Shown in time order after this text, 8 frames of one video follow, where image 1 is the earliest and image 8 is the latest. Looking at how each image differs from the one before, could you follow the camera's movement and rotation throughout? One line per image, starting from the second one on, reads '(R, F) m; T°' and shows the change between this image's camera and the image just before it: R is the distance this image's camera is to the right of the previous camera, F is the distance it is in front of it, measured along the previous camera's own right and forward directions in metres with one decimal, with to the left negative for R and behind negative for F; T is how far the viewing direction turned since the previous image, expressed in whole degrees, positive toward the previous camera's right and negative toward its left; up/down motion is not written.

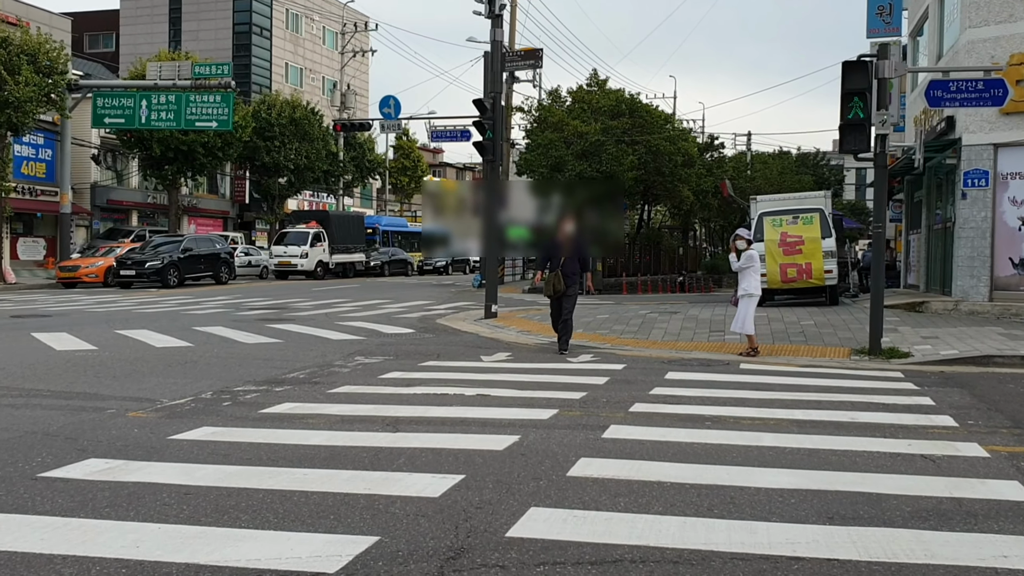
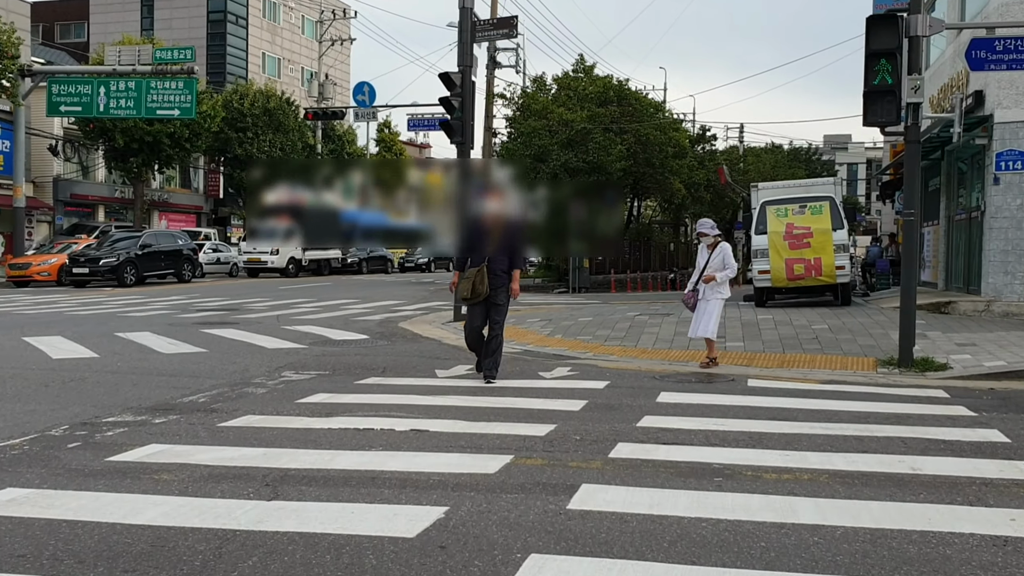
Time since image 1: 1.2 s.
(+0.3, +2.1) m; +1°
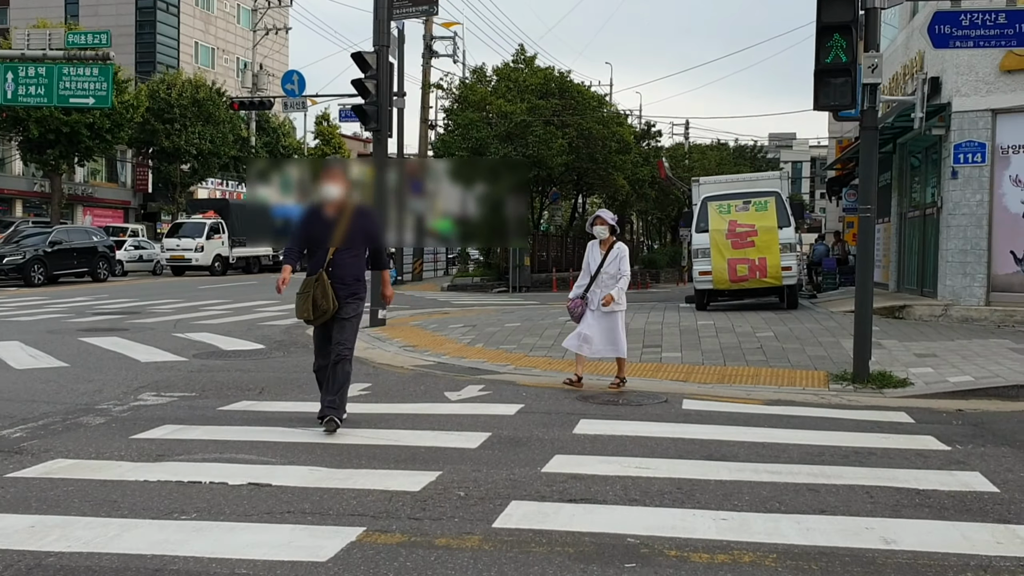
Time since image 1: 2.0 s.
(+0.4, +1.4) m; +3°
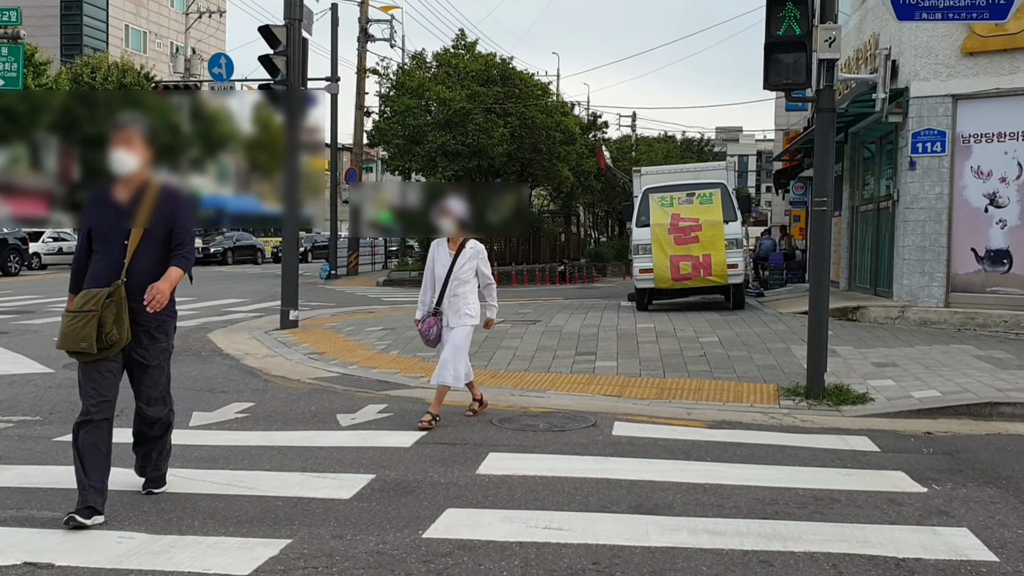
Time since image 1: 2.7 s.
(+0.3, +1.2) m; +3°
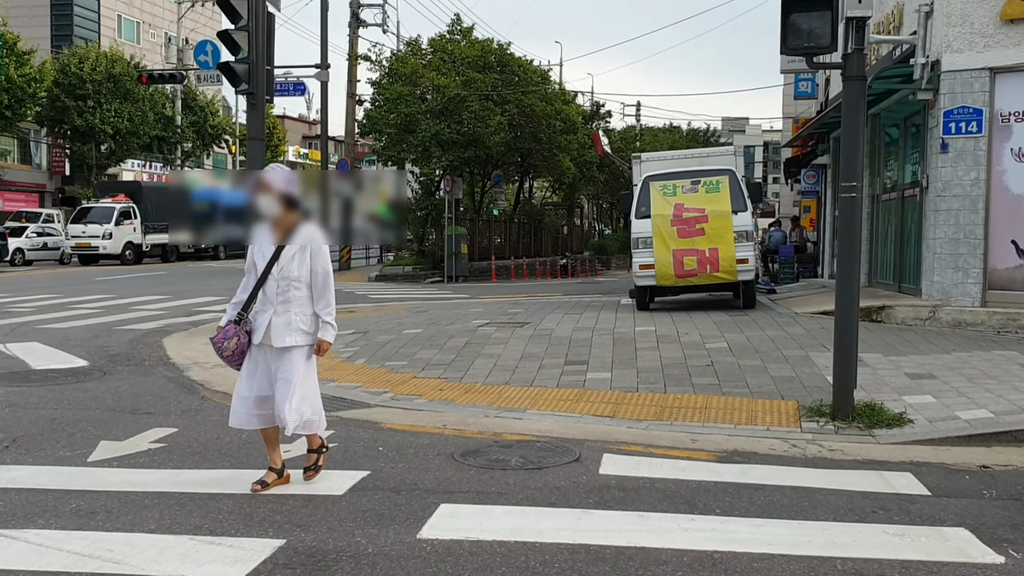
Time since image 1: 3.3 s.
(+0.2, +1.3) m; 0°
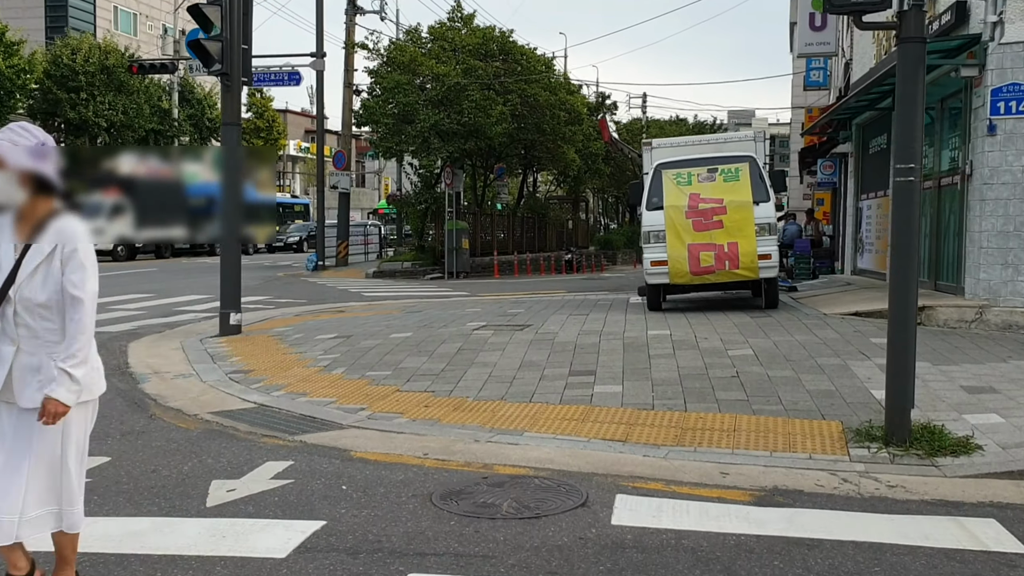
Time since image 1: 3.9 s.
(+0.1, +1.1) m; 0°
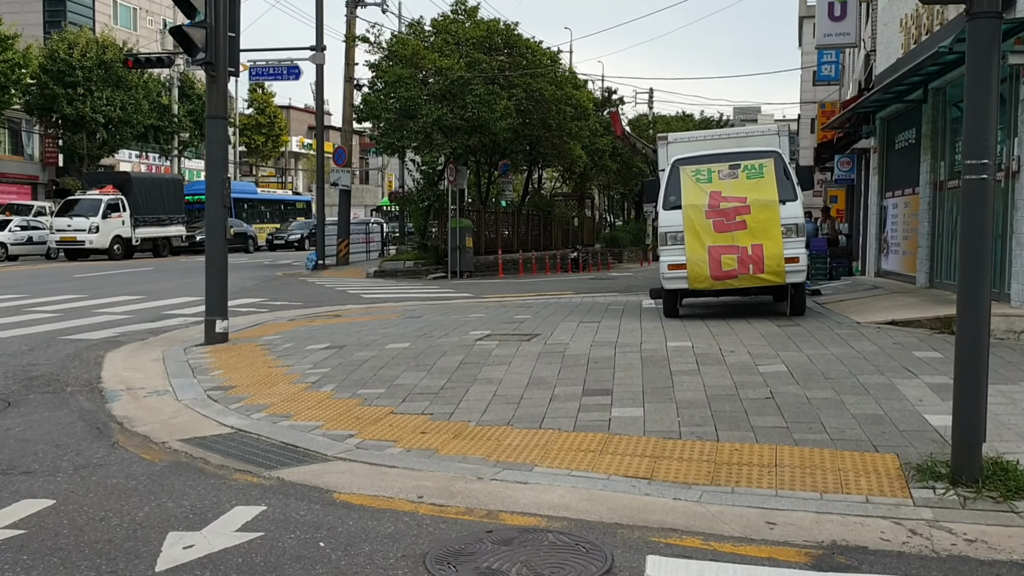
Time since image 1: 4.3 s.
(0.0, +0.8) m; 0°
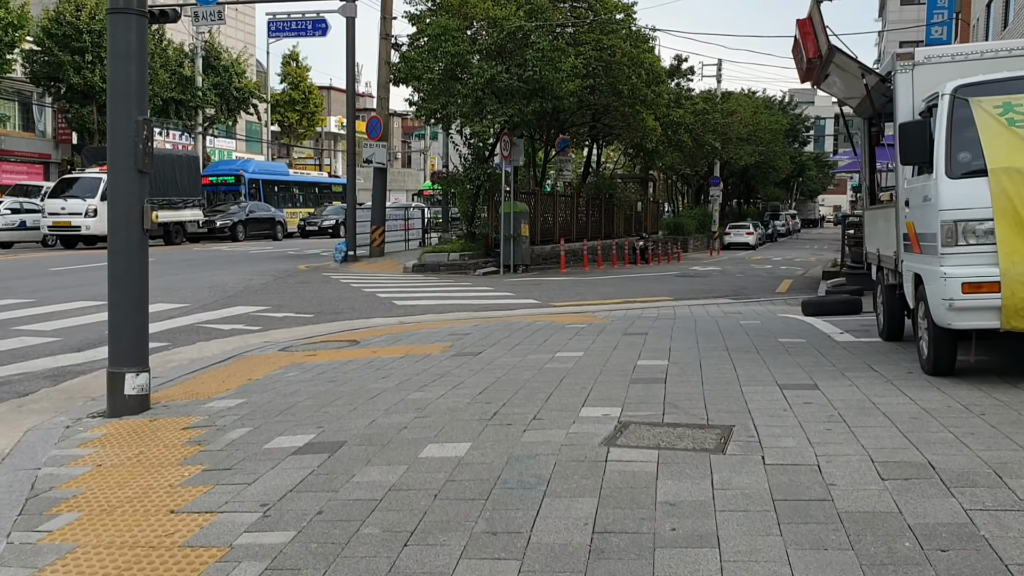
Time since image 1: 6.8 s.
(-0.6, +4.9) m; -2°
